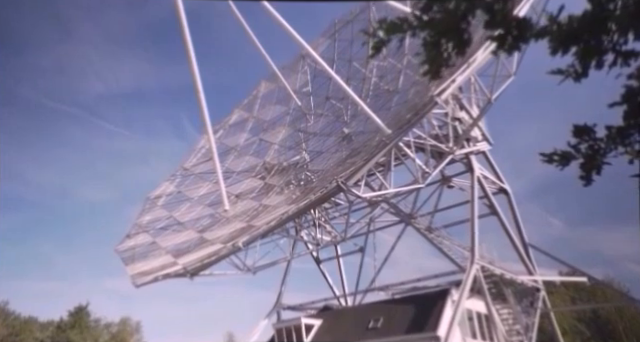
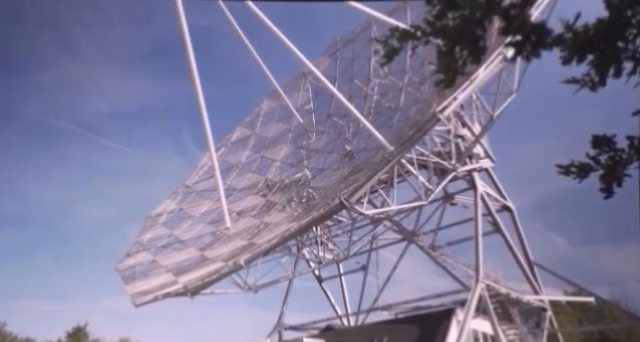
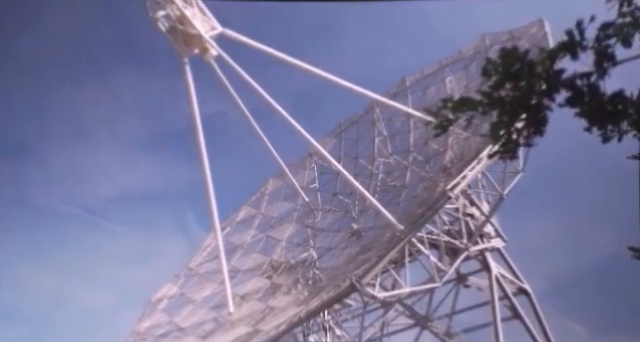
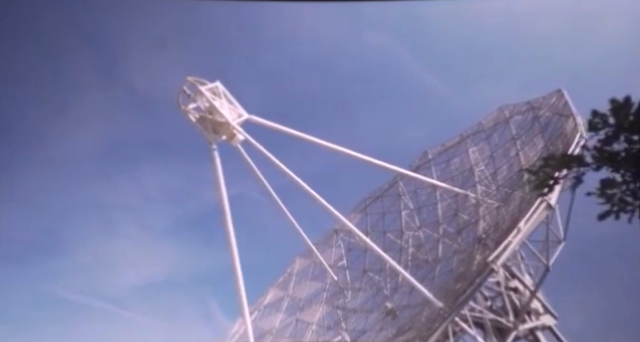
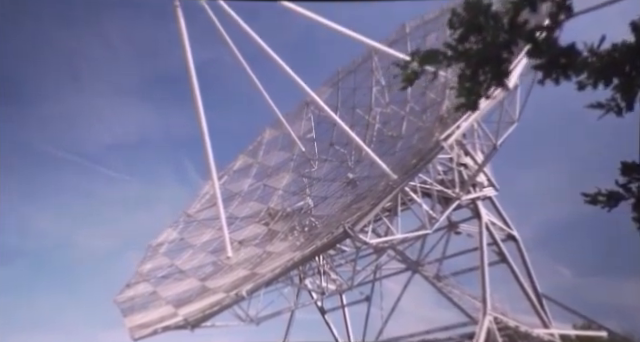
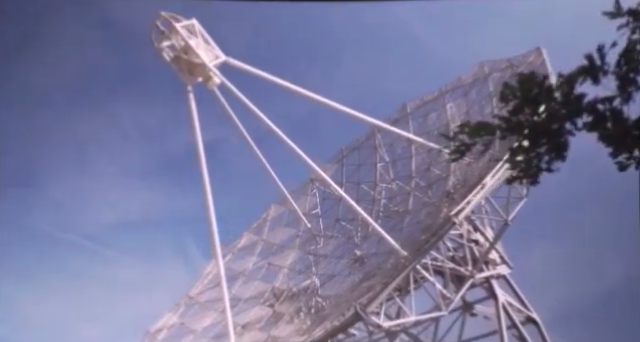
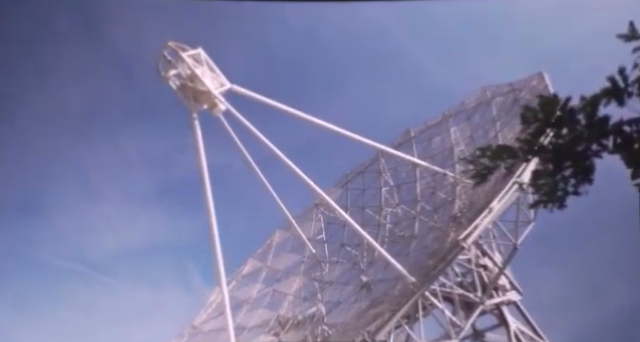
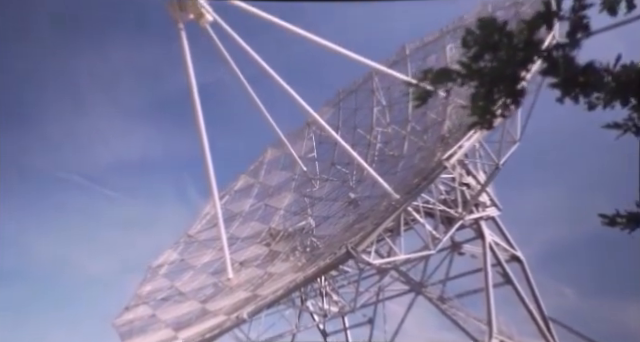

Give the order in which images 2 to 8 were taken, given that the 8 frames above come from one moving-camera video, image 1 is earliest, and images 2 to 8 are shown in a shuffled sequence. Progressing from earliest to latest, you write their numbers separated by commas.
2, 5, 8, 3, 6, 7, 4
